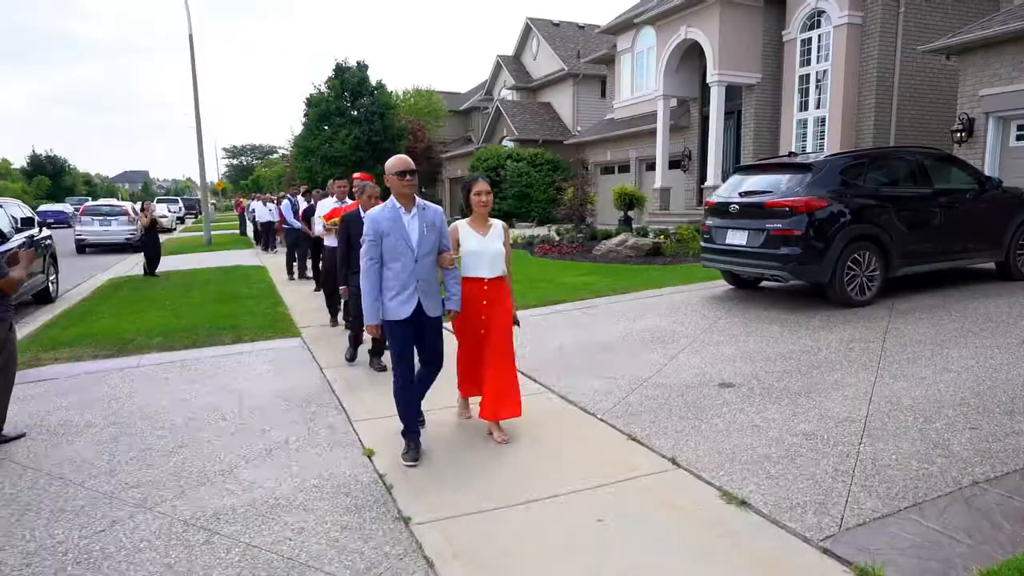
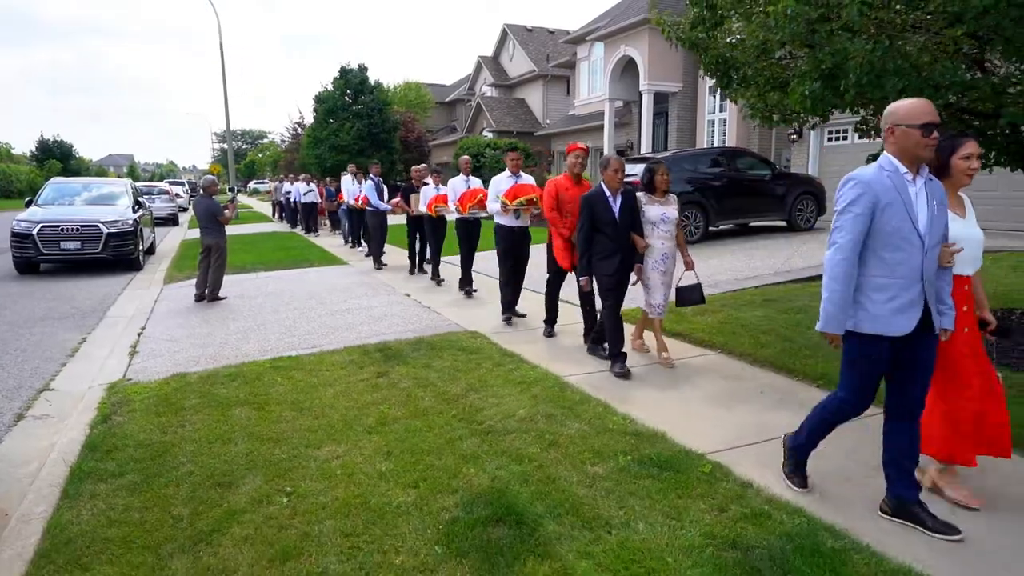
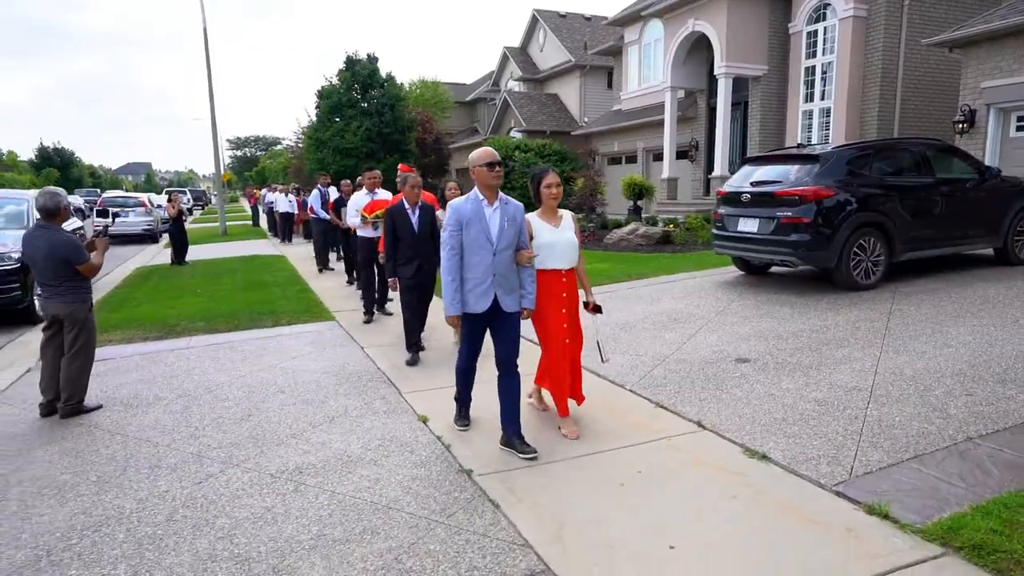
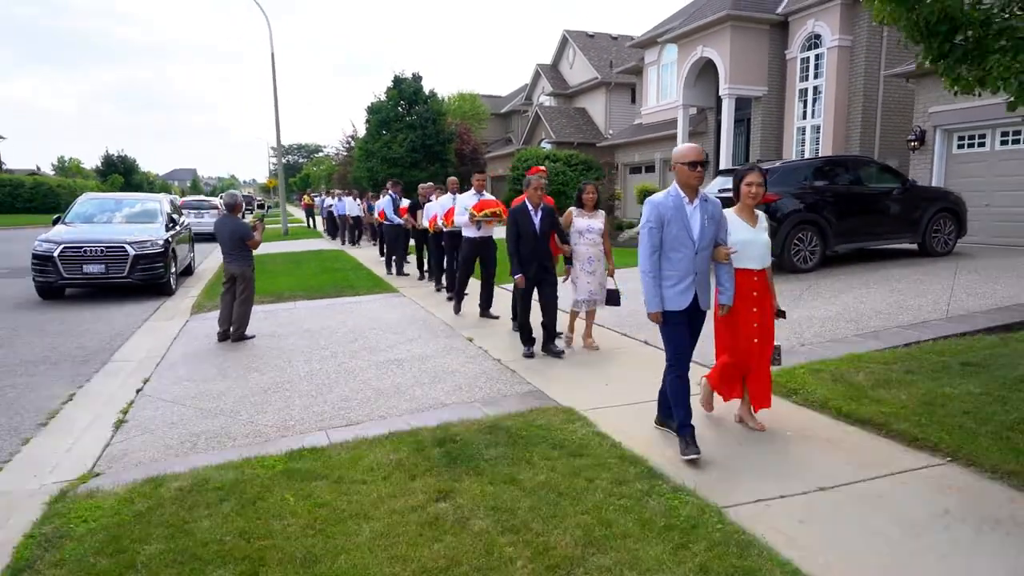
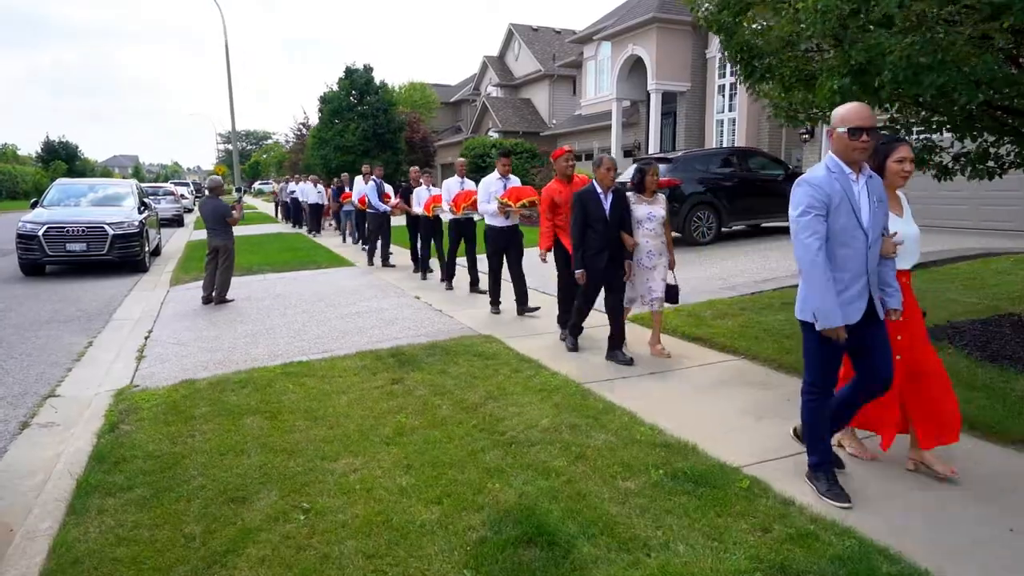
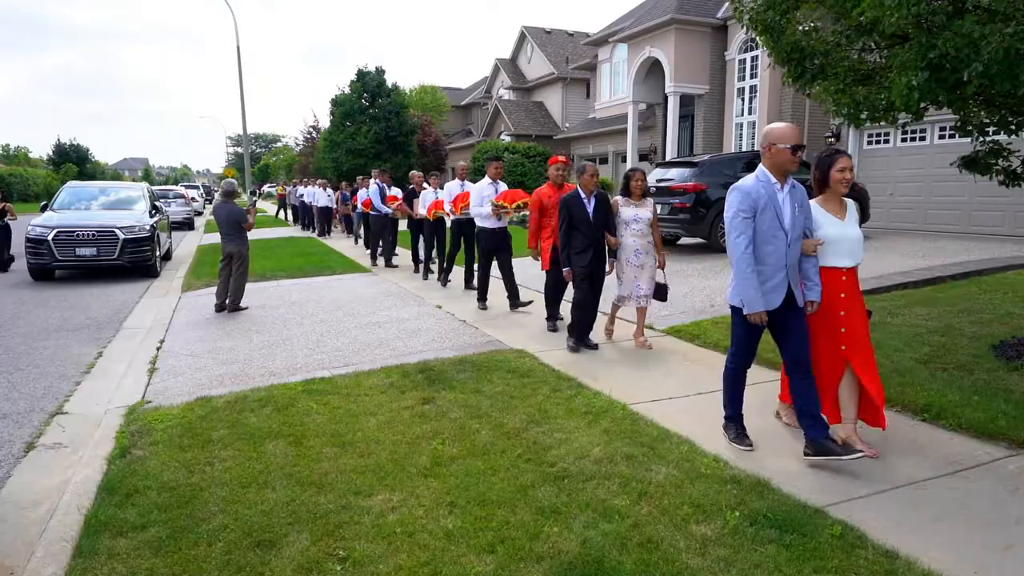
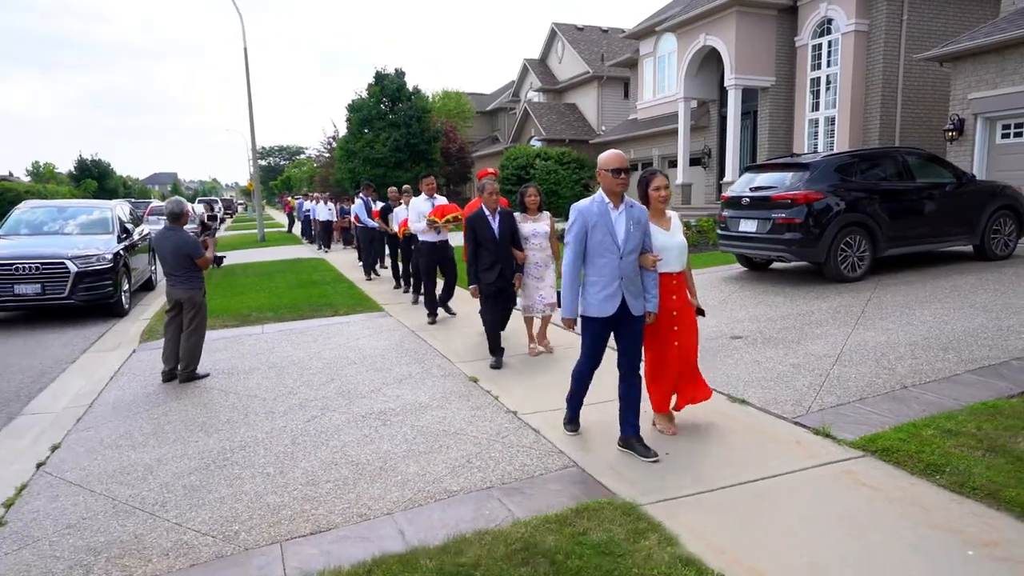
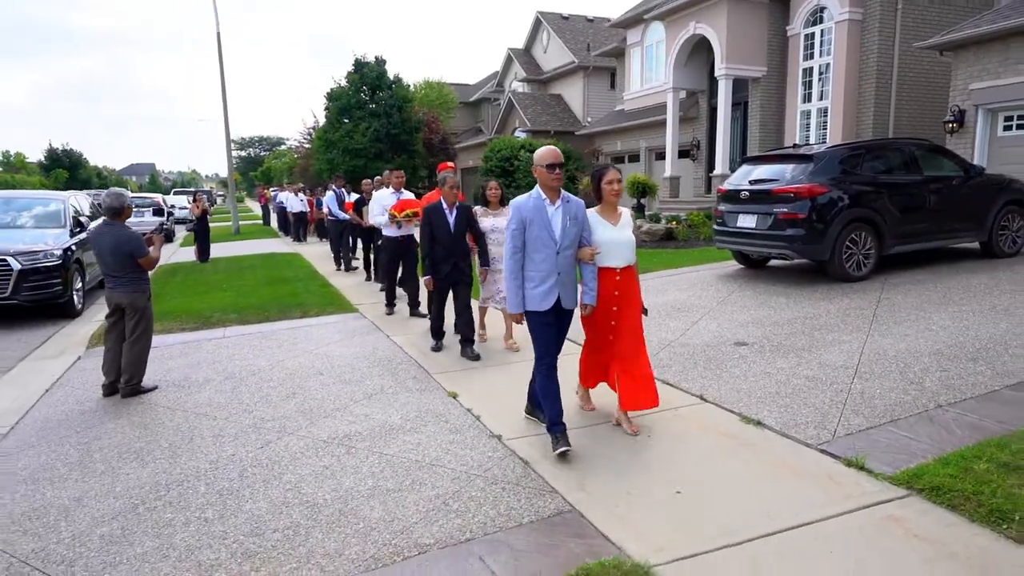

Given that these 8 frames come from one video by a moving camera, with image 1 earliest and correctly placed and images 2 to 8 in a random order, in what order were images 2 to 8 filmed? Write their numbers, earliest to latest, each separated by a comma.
3, 8, 7, 4, 6, 5, 2
